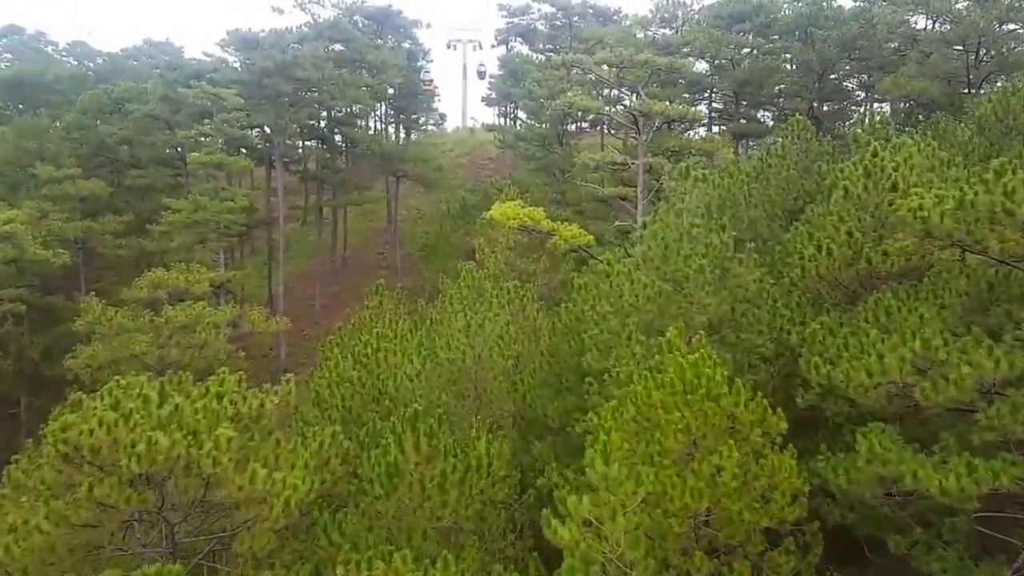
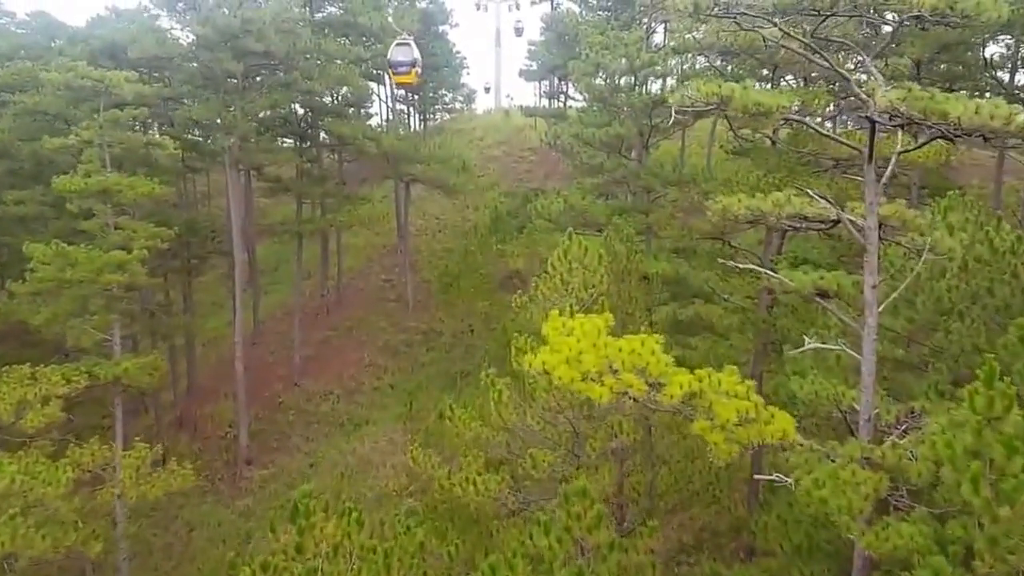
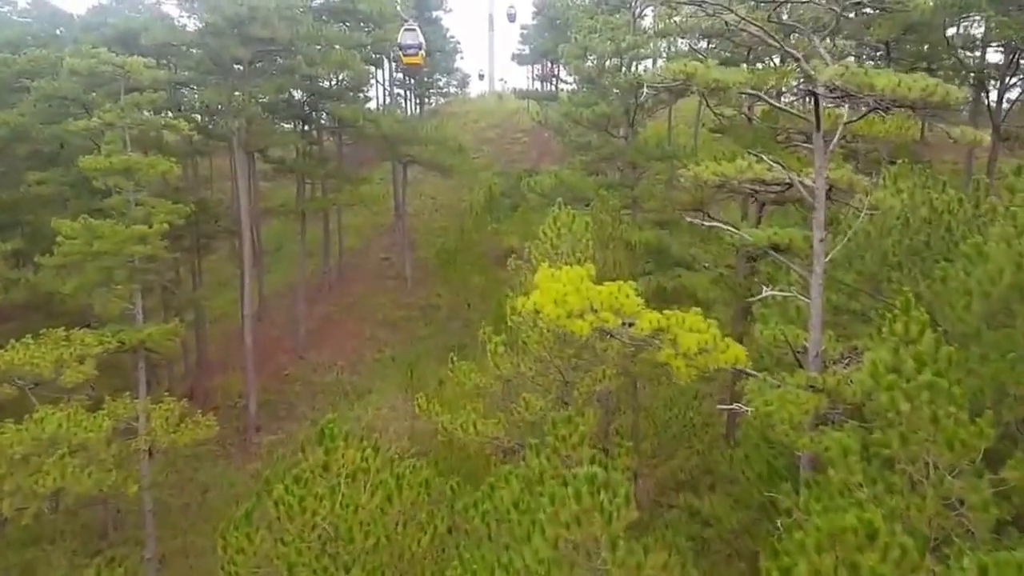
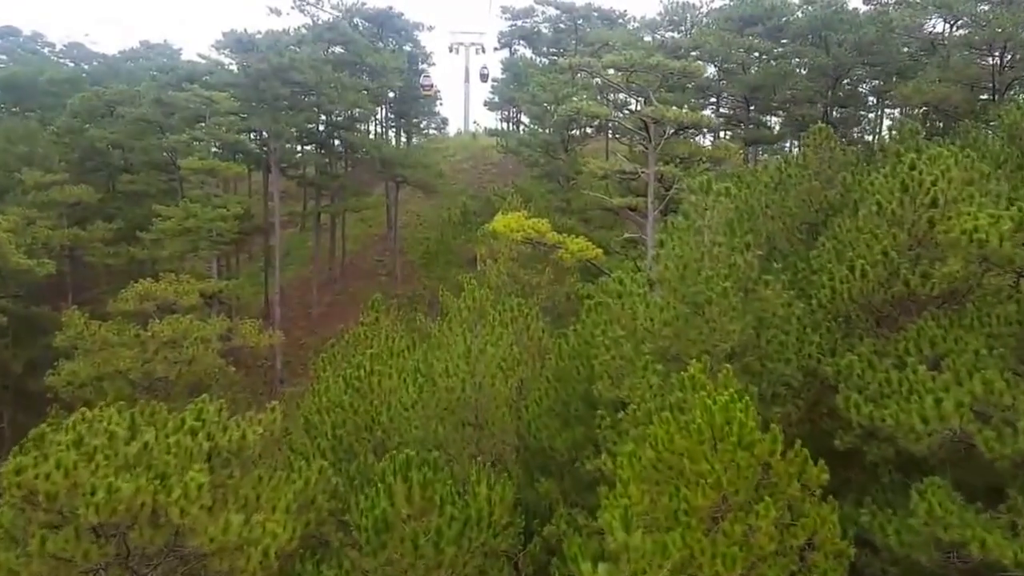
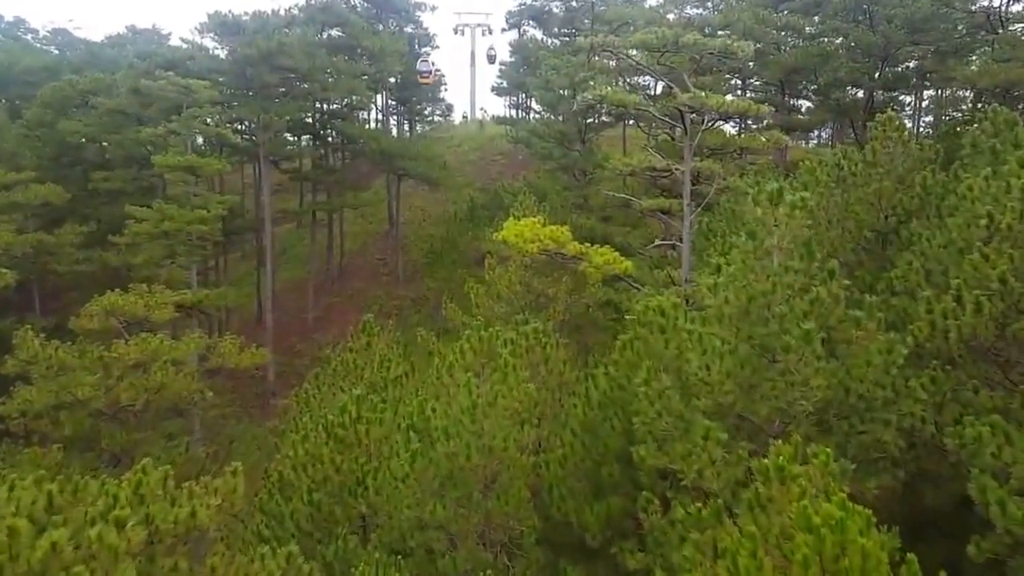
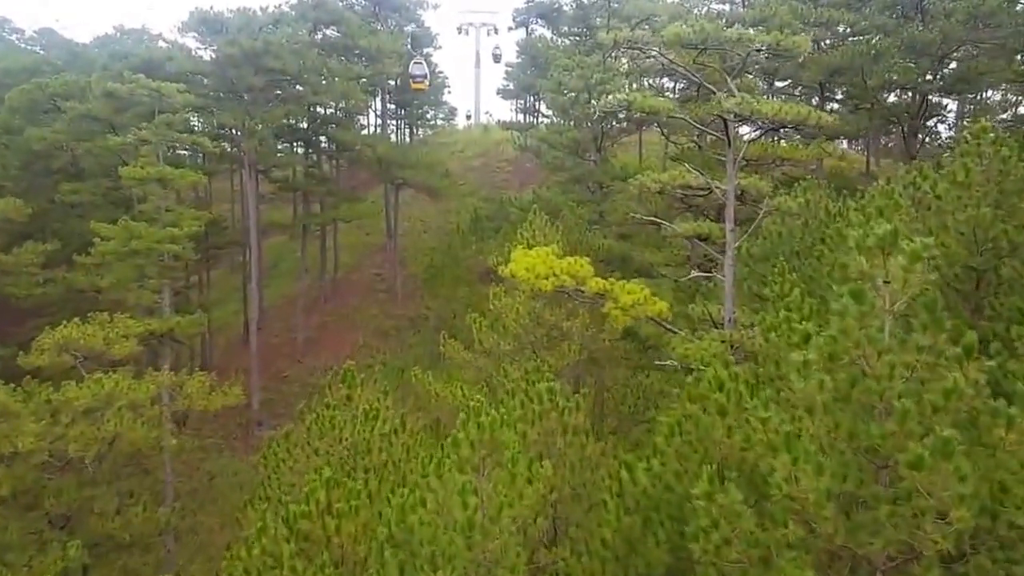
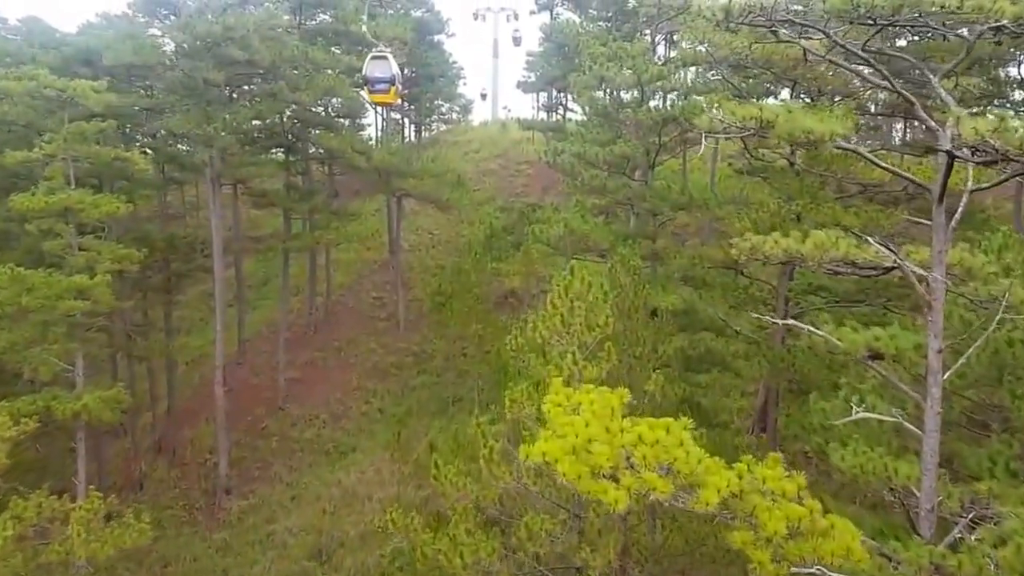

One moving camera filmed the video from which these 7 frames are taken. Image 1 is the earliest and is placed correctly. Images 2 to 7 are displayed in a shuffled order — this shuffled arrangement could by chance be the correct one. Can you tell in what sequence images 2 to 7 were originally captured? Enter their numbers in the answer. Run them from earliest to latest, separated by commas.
4, 5, 6, 3, 2, 7
